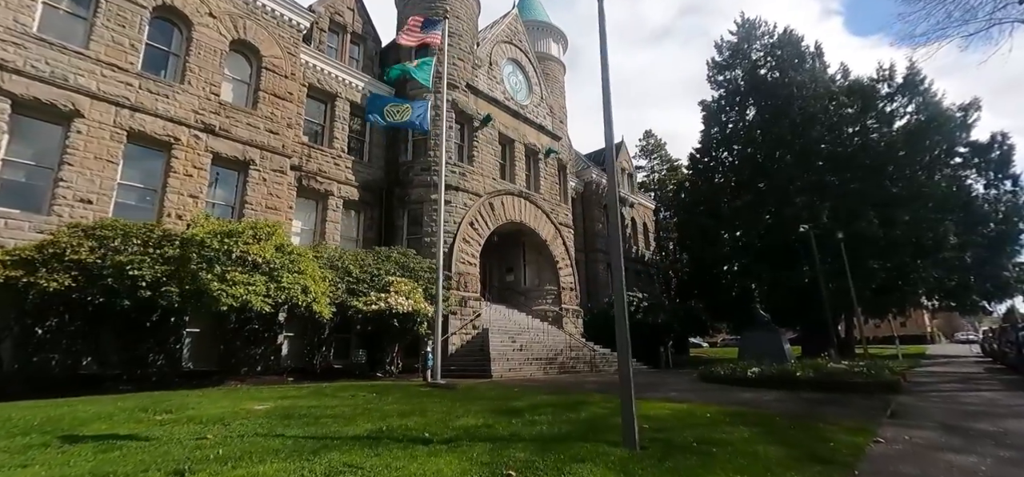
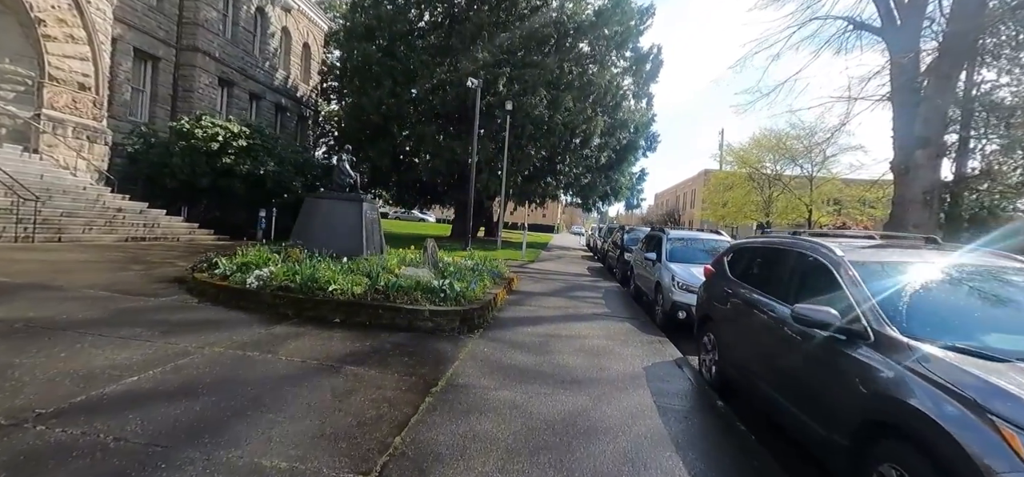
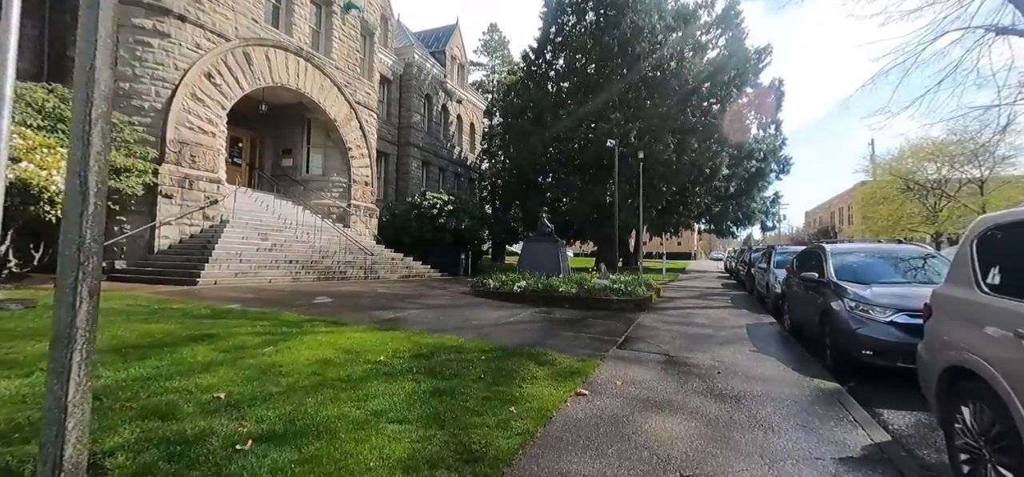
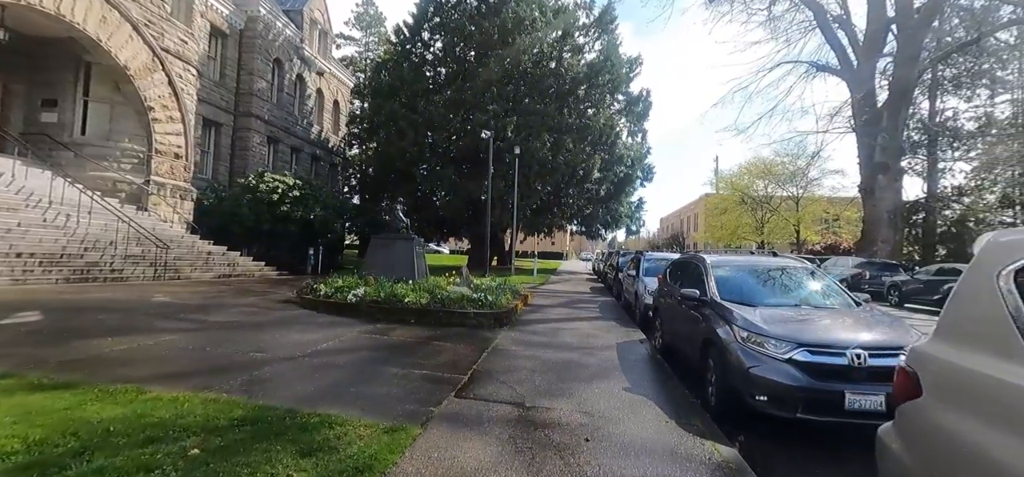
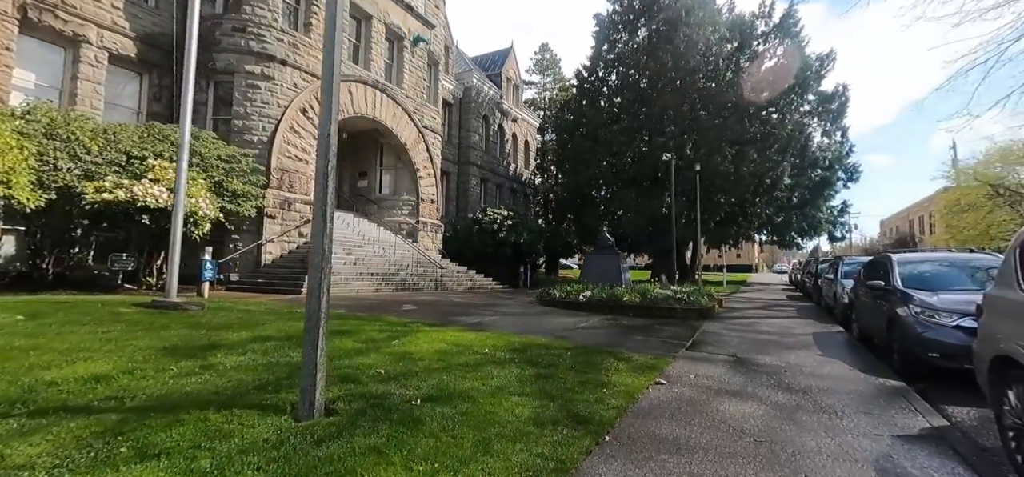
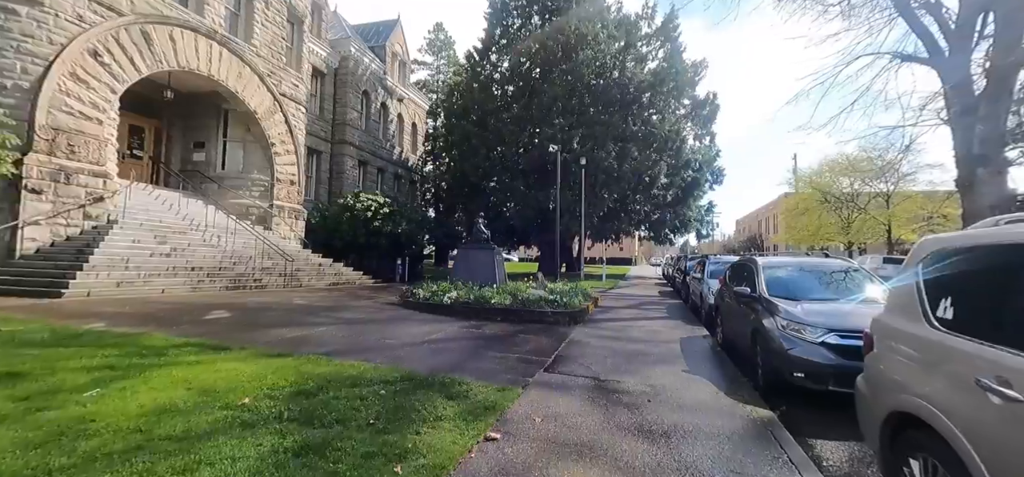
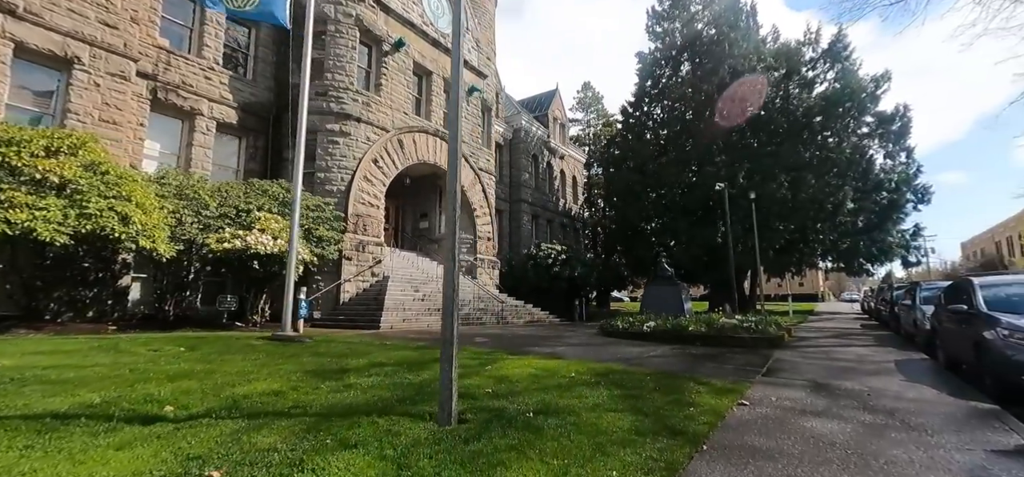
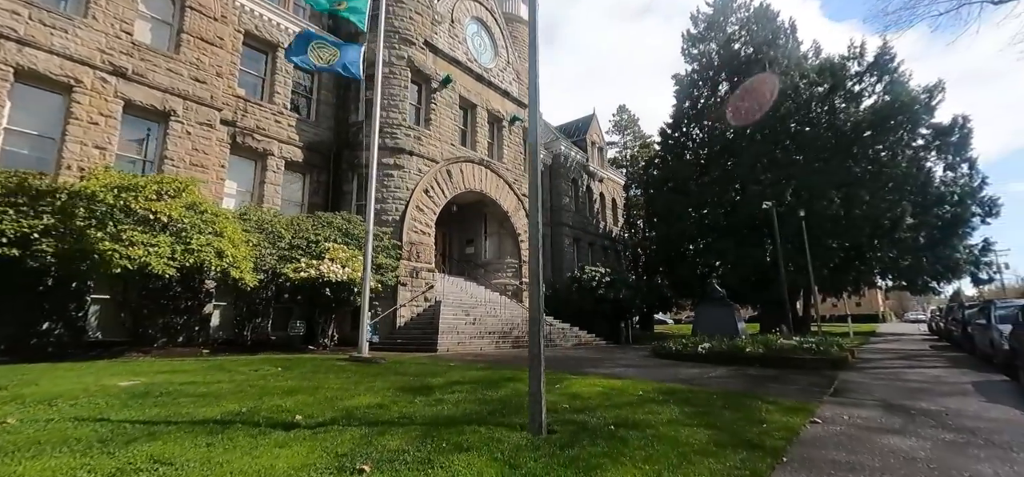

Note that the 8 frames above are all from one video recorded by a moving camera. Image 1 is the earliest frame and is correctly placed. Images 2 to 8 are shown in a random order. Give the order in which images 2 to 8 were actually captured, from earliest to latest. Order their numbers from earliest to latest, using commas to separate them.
8, 7, 5, 3, 6, 4, 2
